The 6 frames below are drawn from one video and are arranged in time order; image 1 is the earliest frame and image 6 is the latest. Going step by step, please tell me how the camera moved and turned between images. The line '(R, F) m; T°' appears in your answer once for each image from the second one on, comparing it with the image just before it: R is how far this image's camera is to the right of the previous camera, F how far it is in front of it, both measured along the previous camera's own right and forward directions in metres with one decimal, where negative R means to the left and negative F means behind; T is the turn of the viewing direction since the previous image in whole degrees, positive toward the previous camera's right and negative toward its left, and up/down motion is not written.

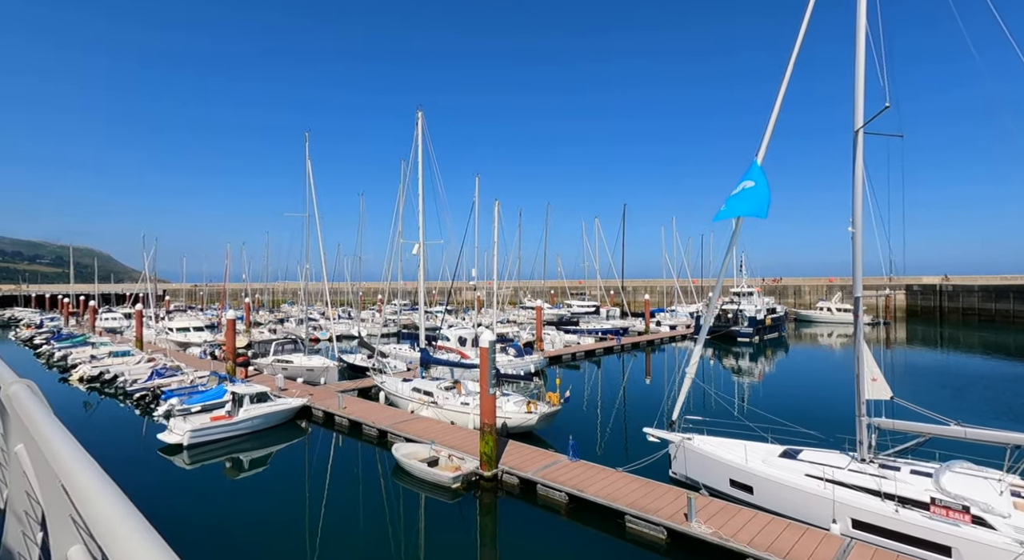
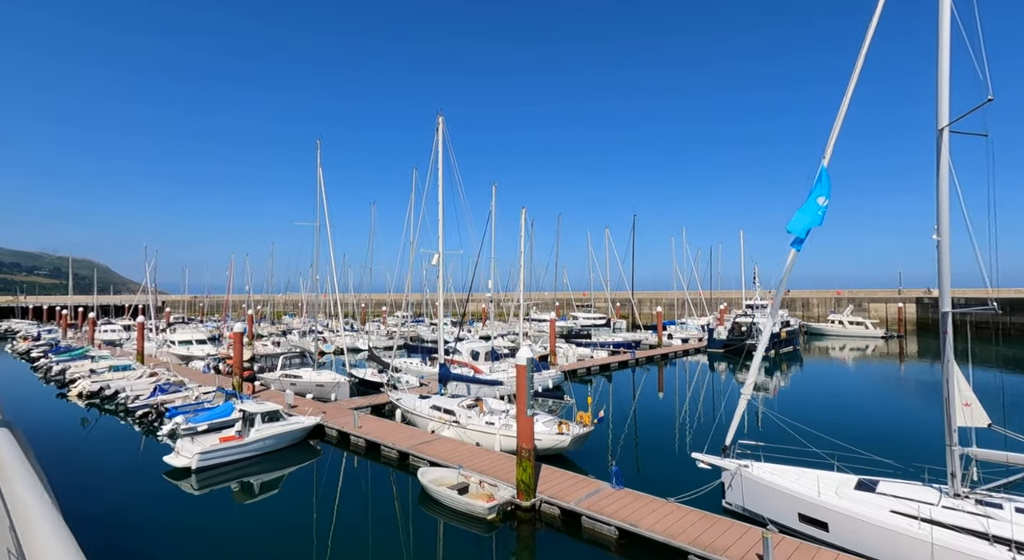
(-0.8, +0.8) m; 0°
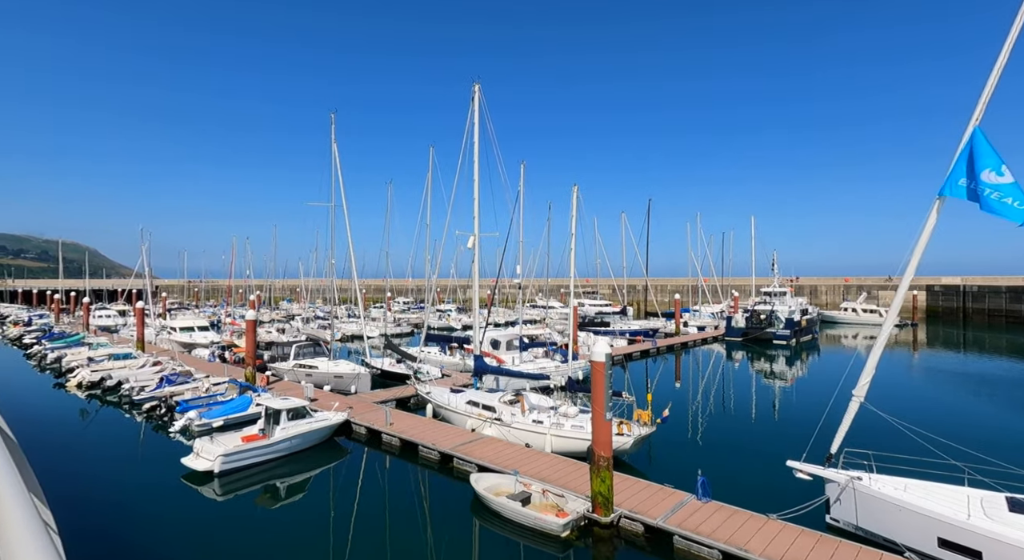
(-1.4, +1.4) m; +1°
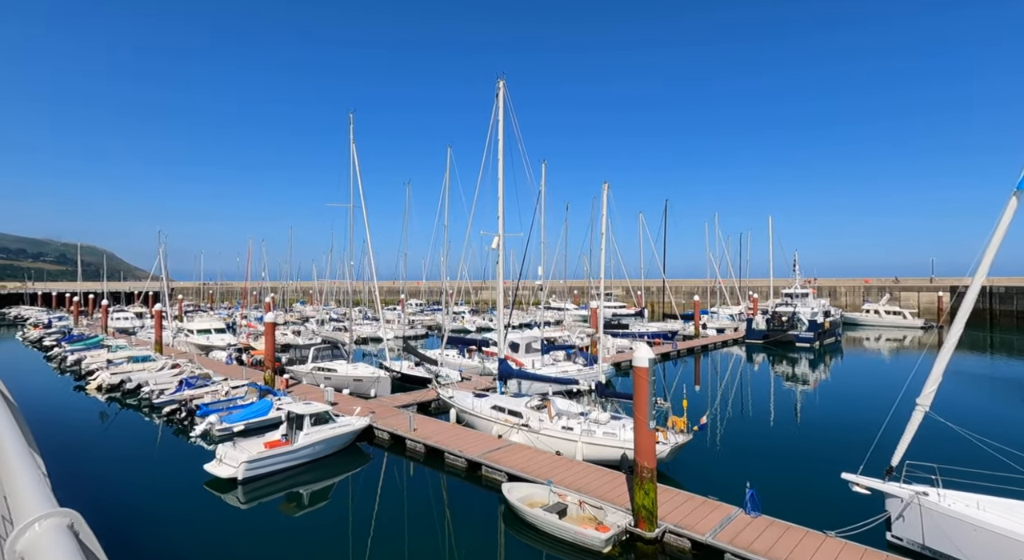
(-0.5, +0.4) m; -1°
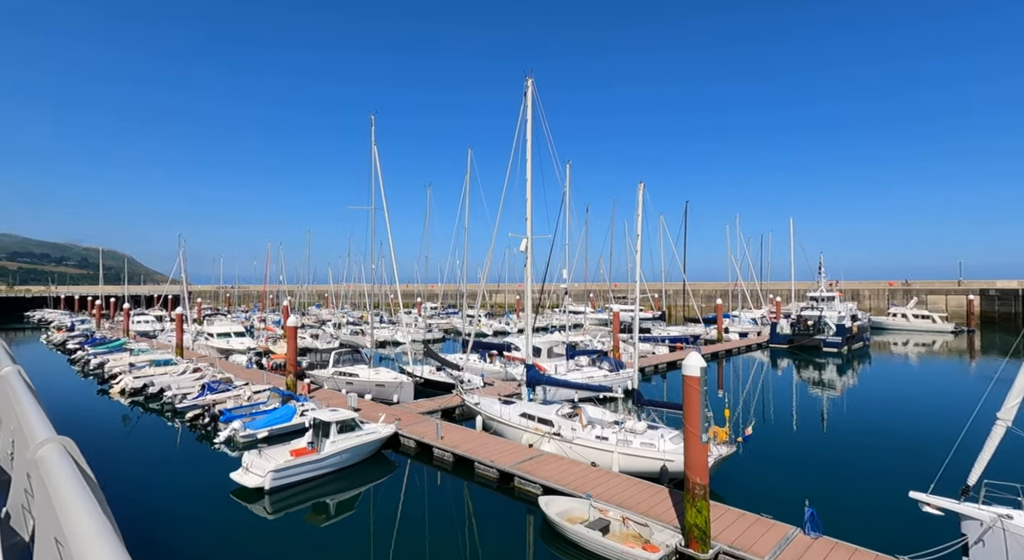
(-0.5, +0.5) m; -1°
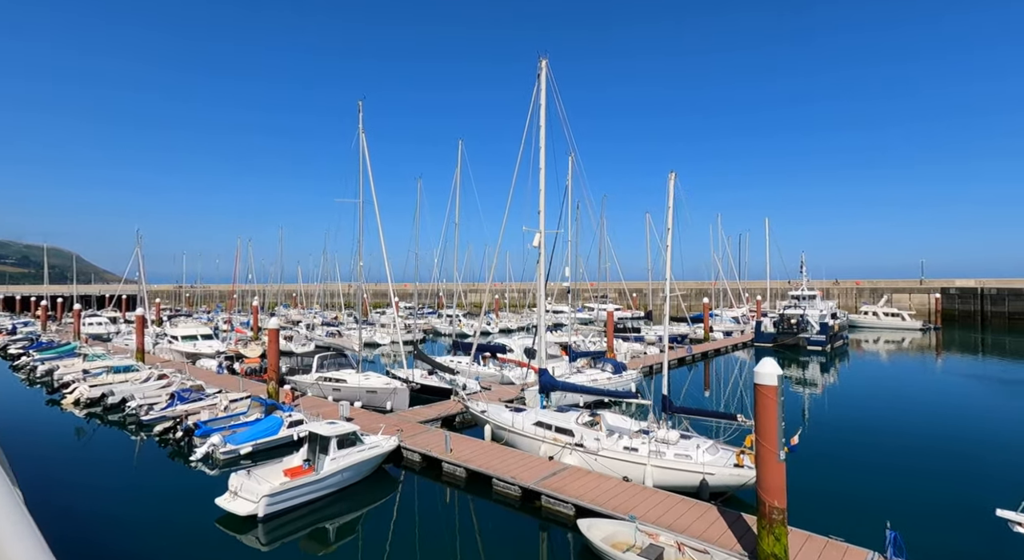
(-1.2, +1.2) m; +4°
